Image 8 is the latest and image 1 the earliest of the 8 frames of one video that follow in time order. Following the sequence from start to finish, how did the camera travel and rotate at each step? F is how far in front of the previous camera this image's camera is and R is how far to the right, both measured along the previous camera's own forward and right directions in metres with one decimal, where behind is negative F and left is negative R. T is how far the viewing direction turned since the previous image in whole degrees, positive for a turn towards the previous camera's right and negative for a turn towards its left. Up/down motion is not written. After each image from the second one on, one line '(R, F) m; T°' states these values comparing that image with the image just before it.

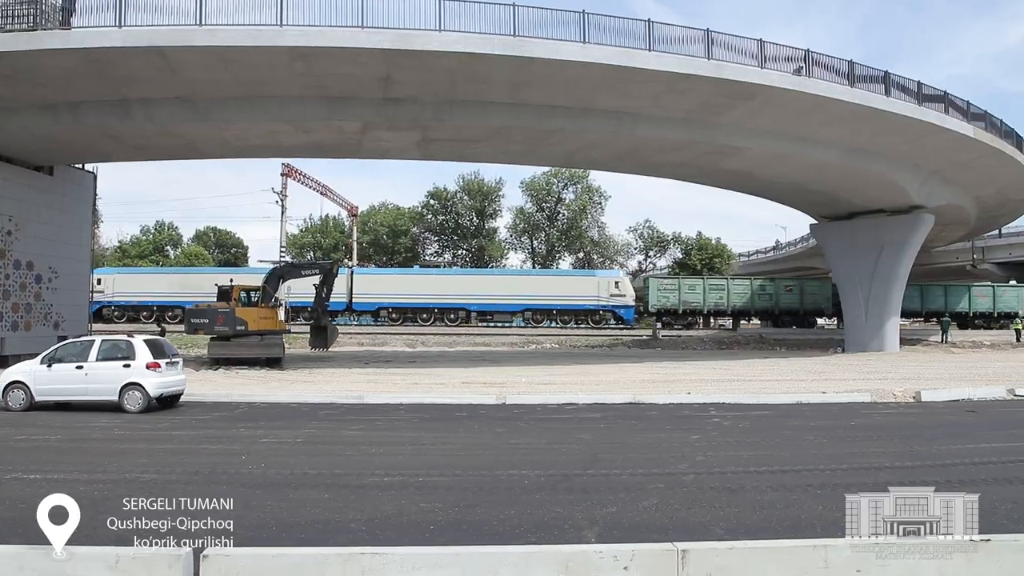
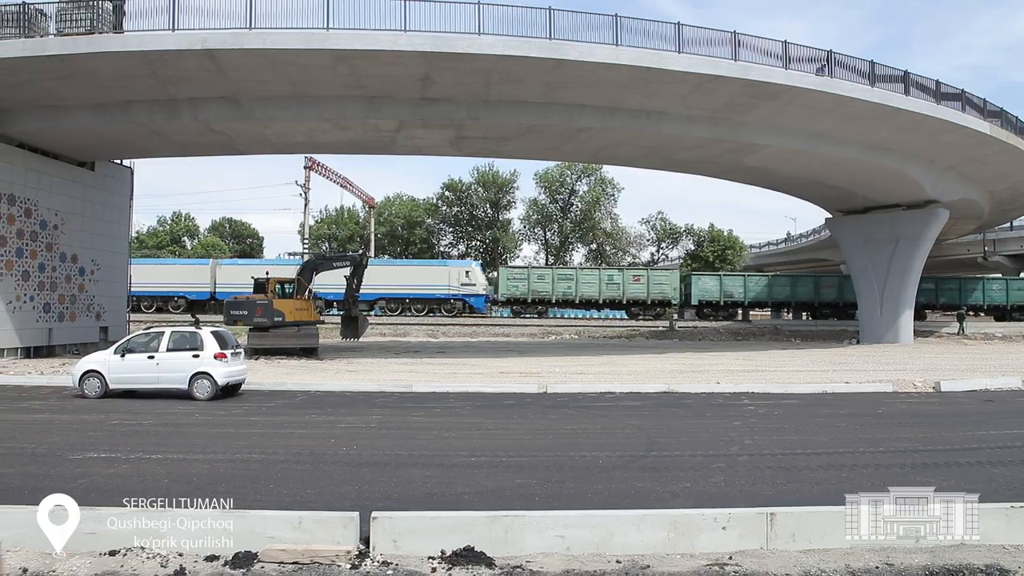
(-0.8, -0.8) m; 0°
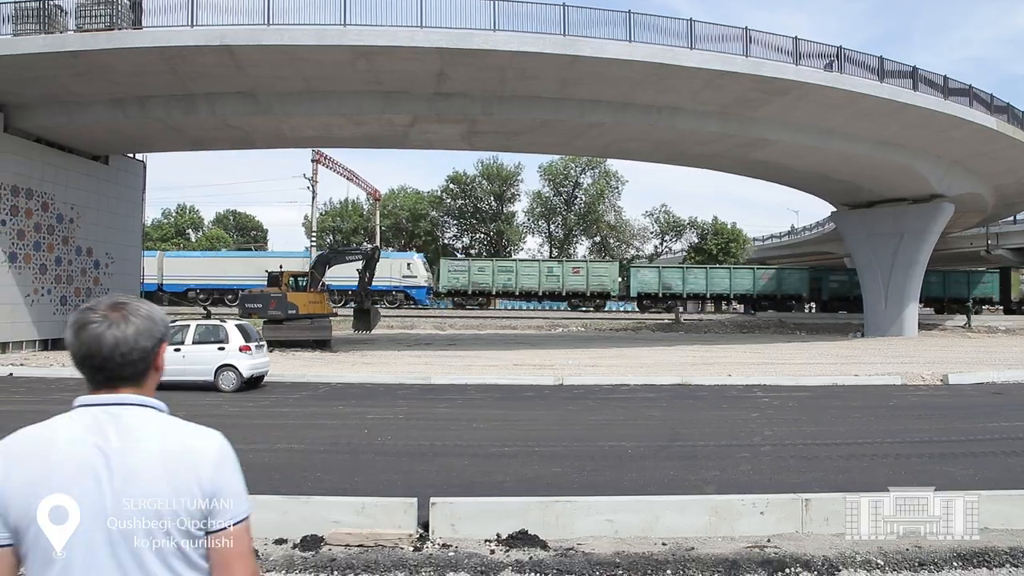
(-0.4, -0.3) m; 0°
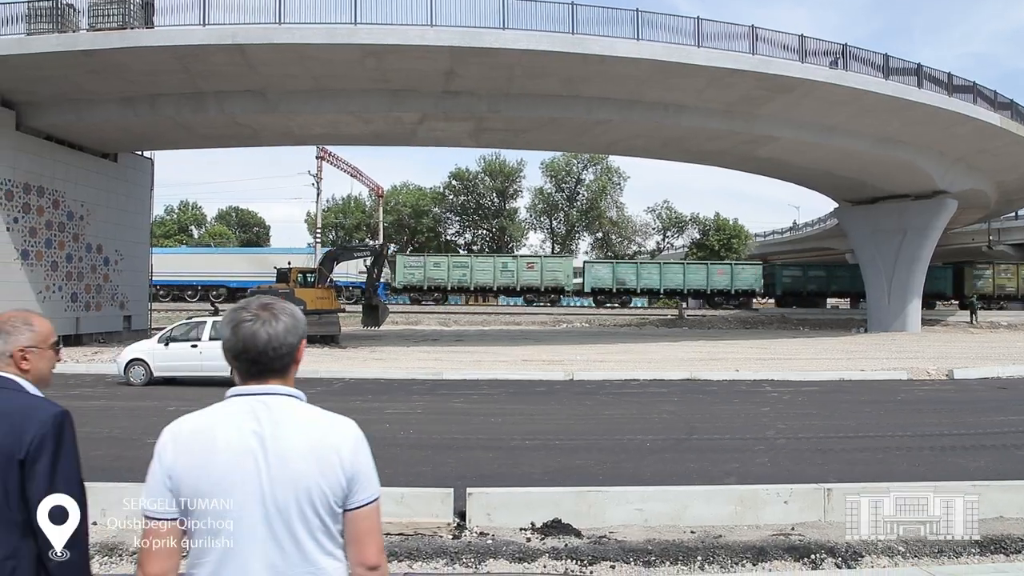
(-0.2, -0.2) m; 0°
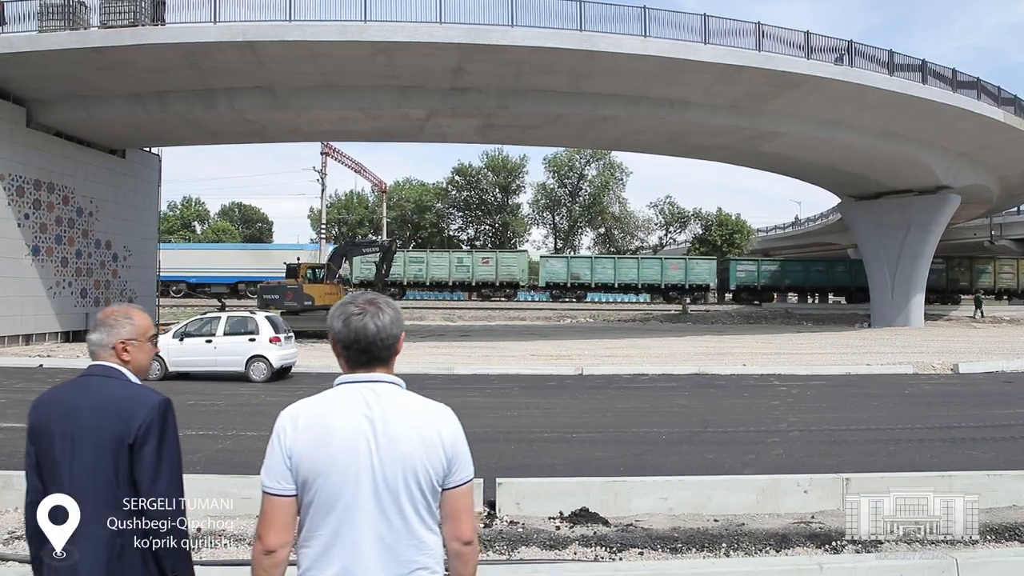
(-0.2, -0.1) m; 0°
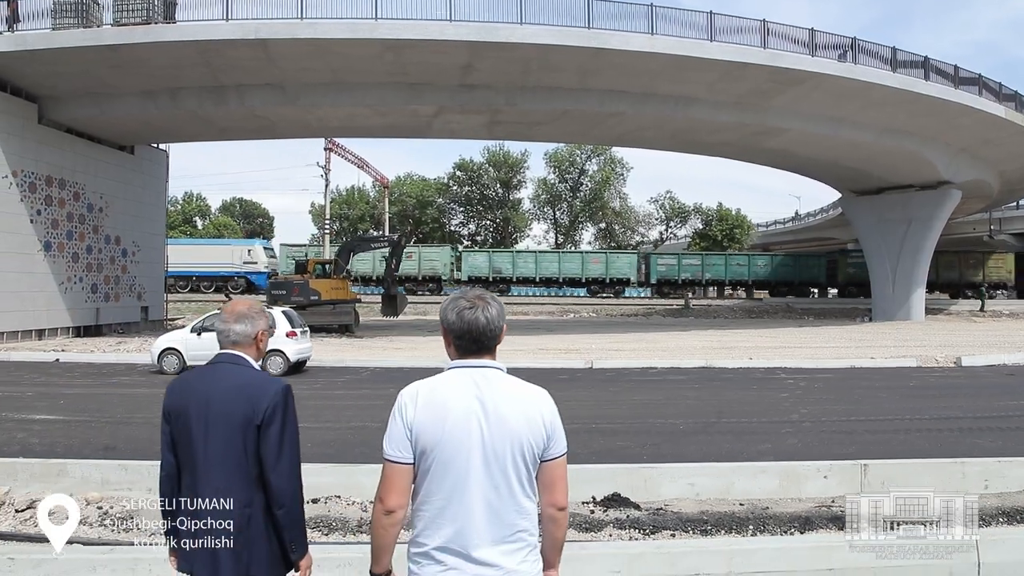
(-0.3, -0.2) m; 0°
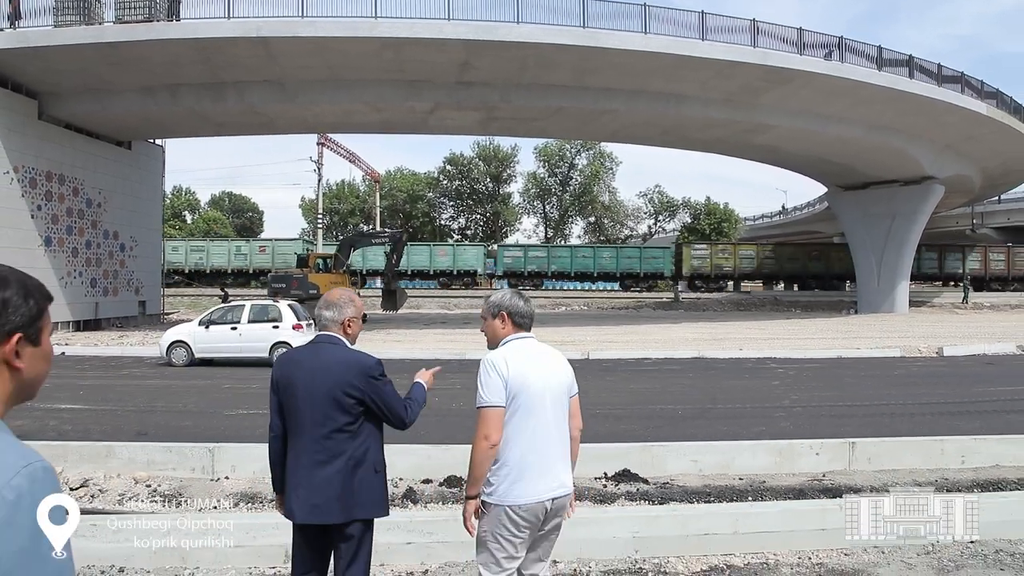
(-0.3, -0.5) m; +1°
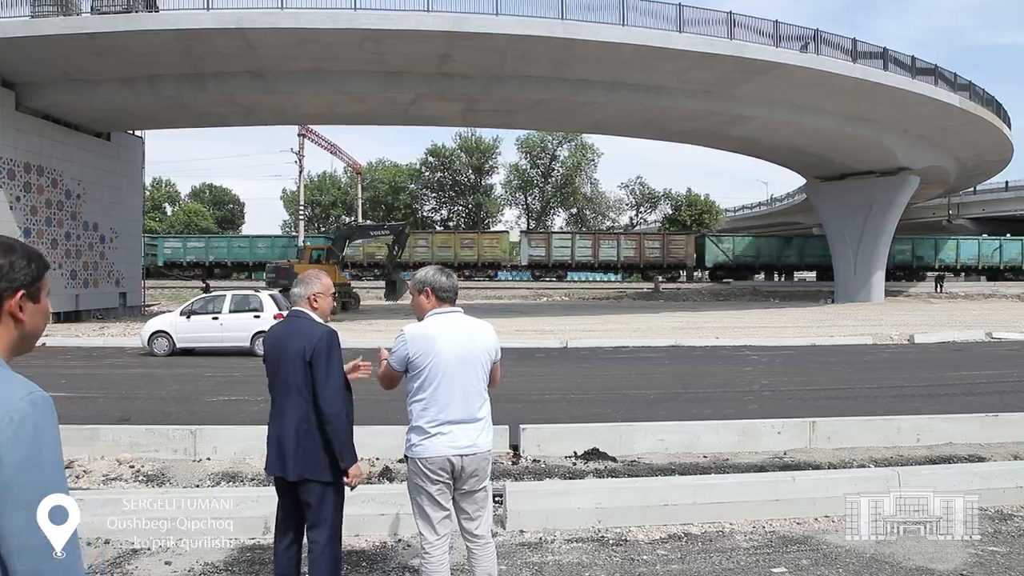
(+0.1, -0.2) m; +1°
